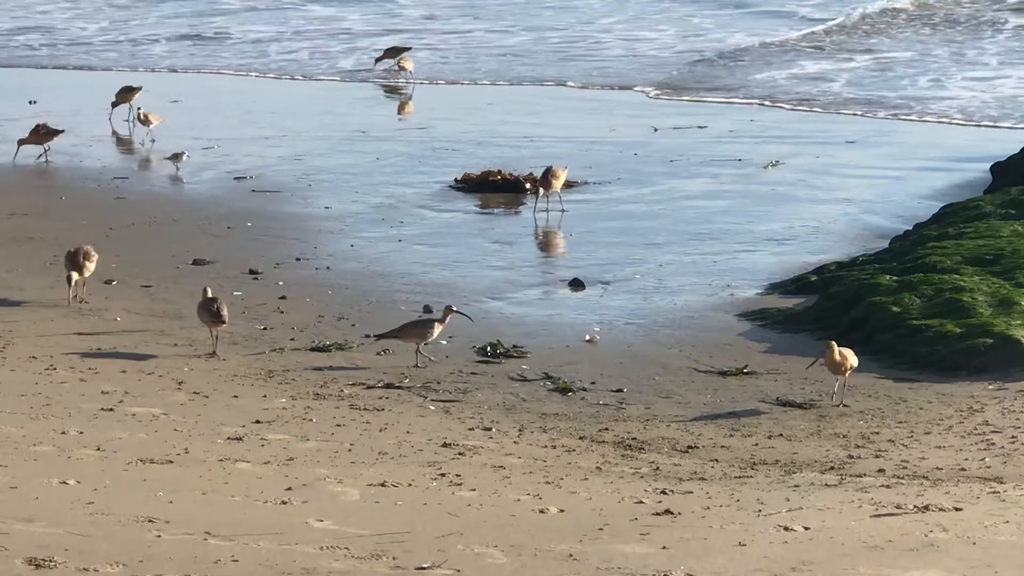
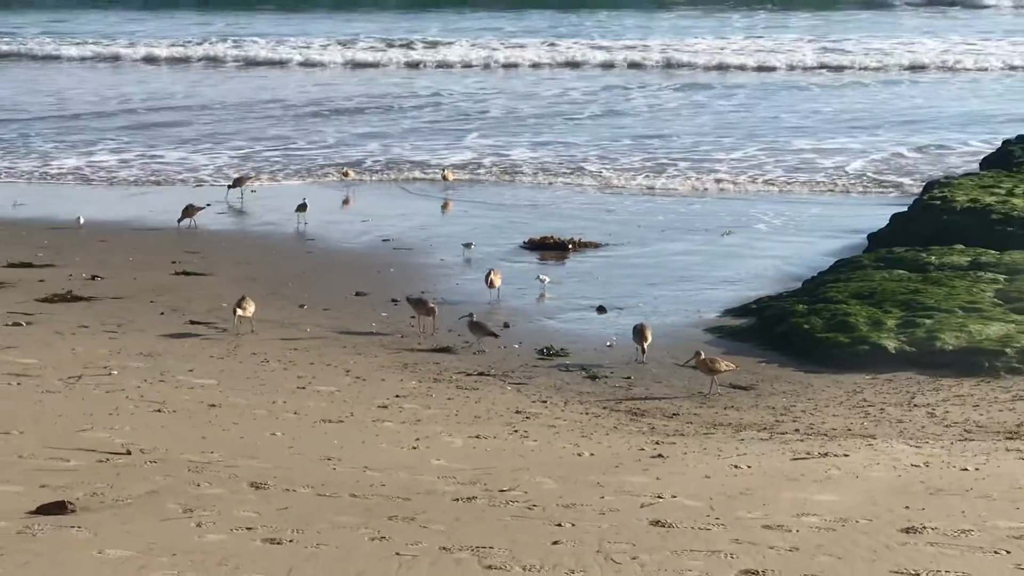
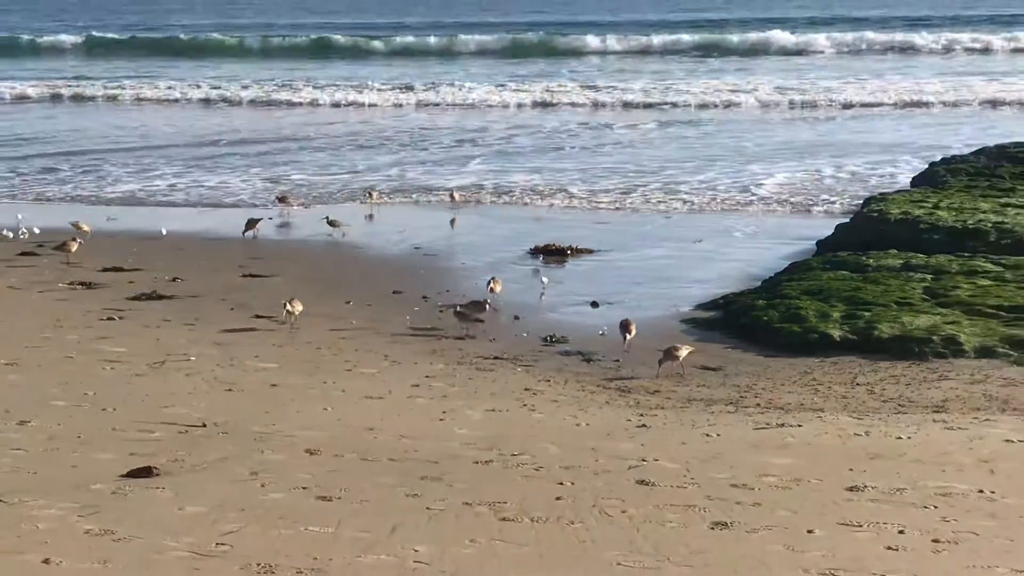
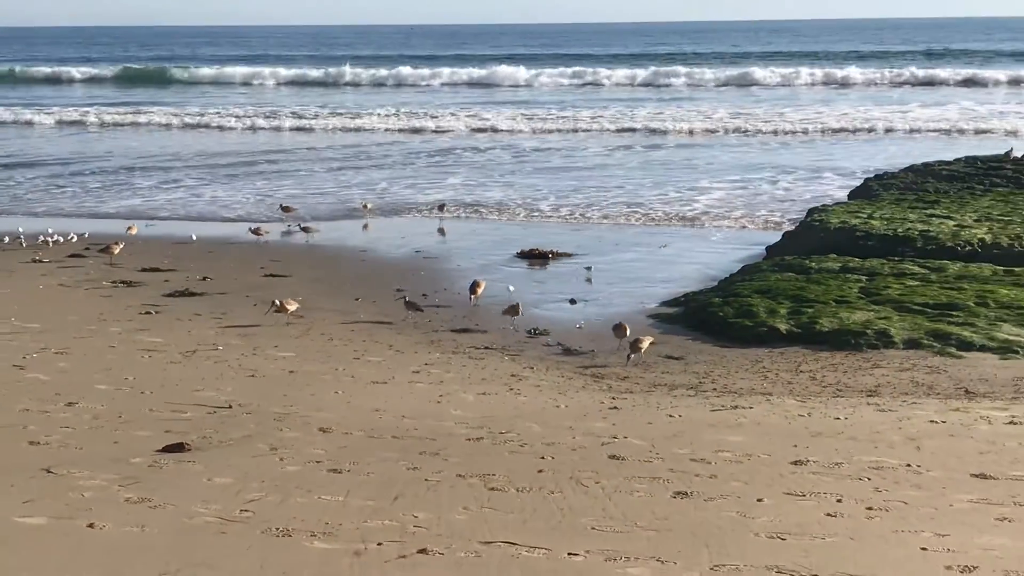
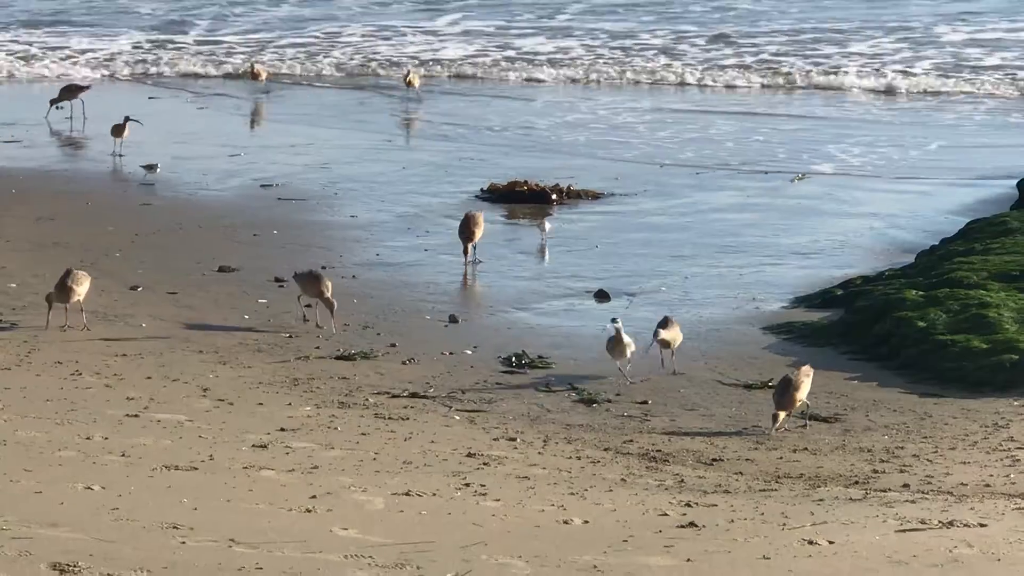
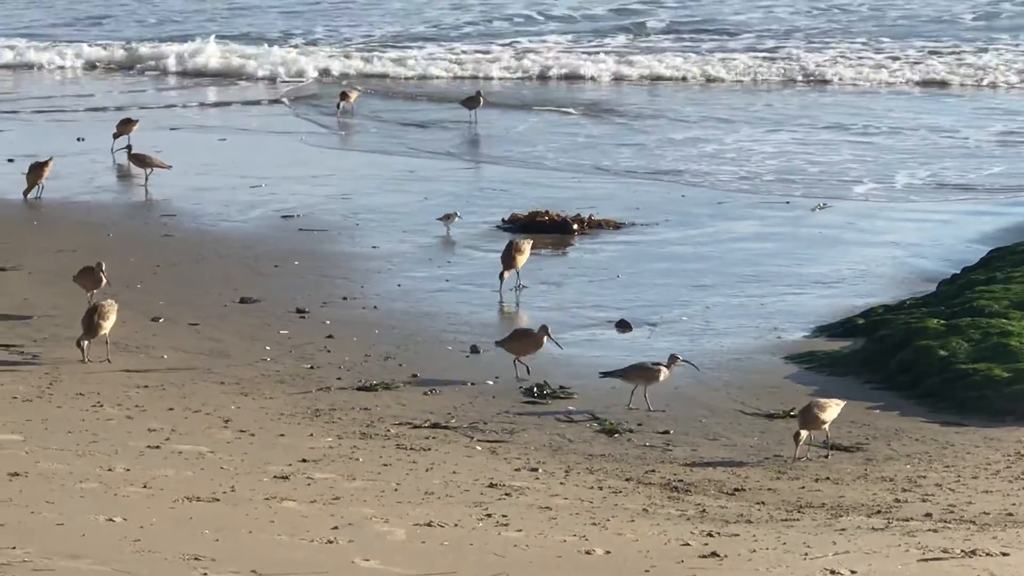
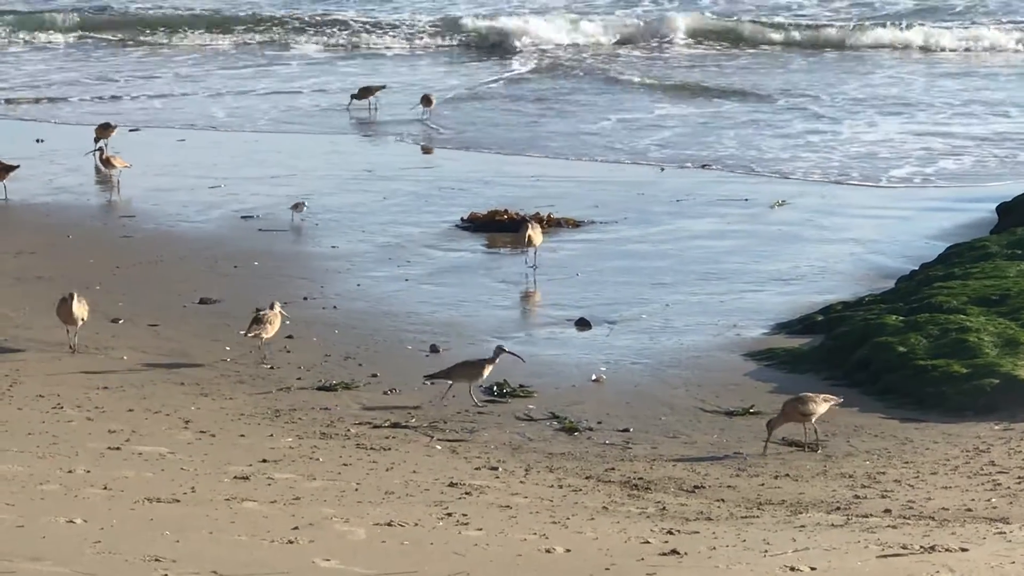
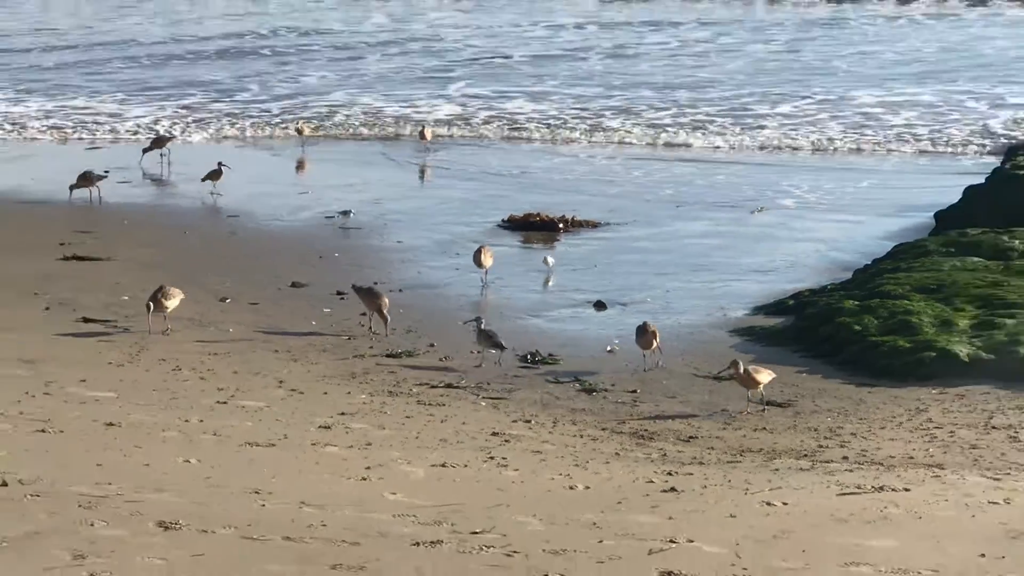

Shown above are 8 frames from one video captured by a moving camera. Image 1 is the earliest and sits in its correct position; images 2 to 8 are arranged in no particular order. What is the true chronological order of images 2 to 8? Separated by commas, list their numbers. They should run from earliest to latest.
7, 6, 5, 8, 2, 3, 4
